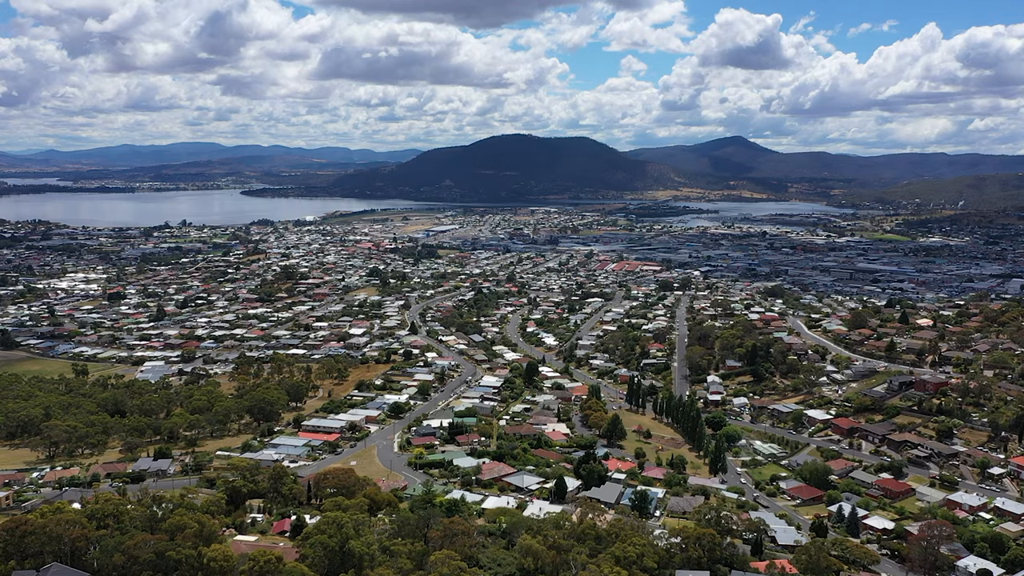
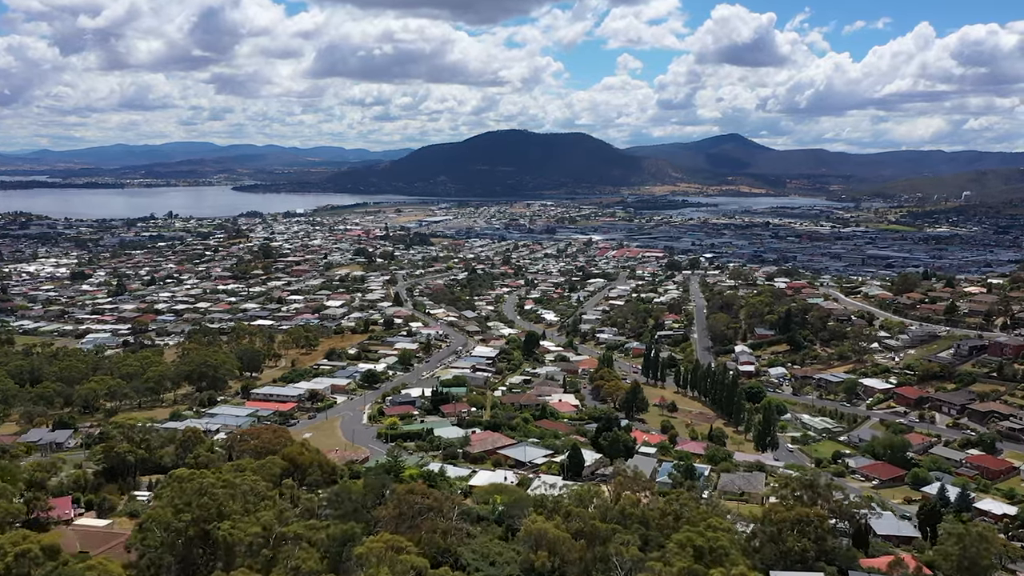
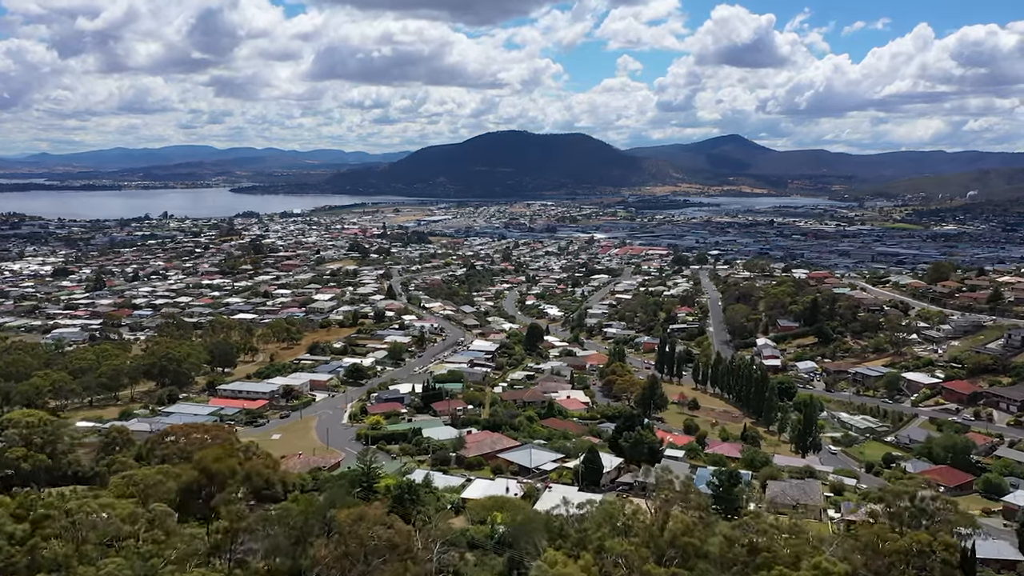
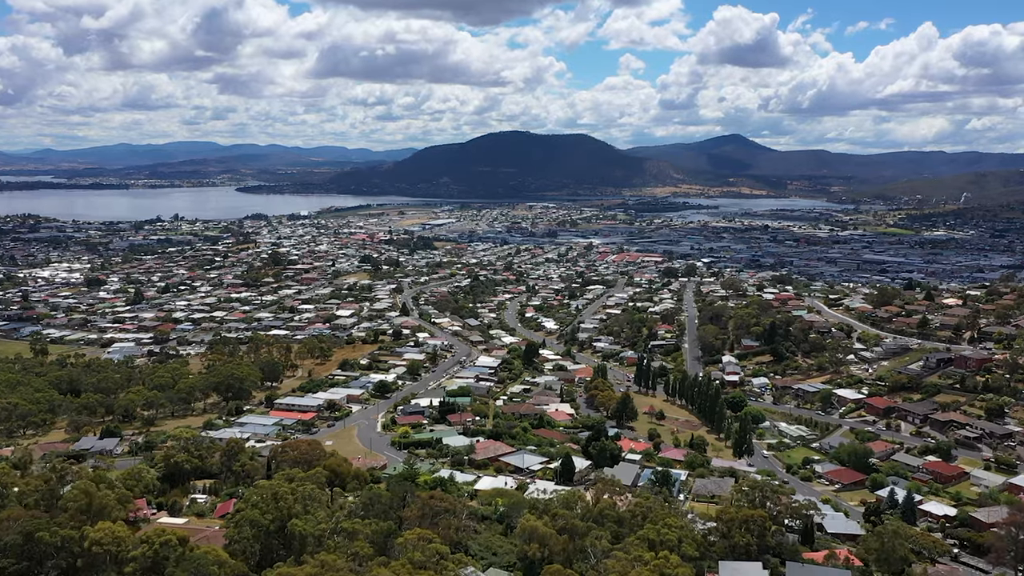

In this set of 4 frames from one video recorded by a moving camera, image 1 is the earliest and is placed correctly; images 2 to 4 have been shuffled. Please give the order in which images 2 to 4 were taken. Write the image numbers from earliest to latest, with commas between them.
4, 2, 3
